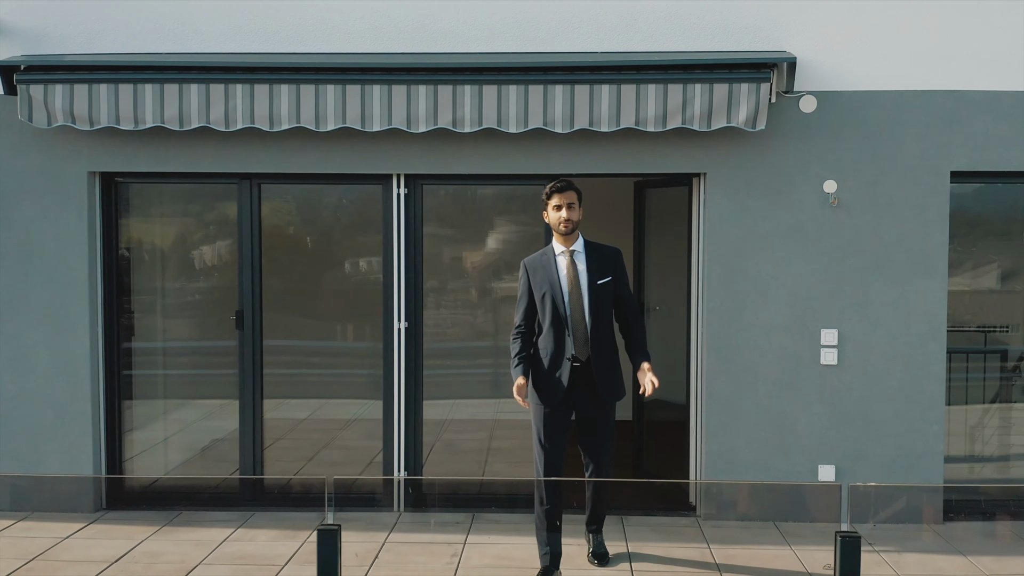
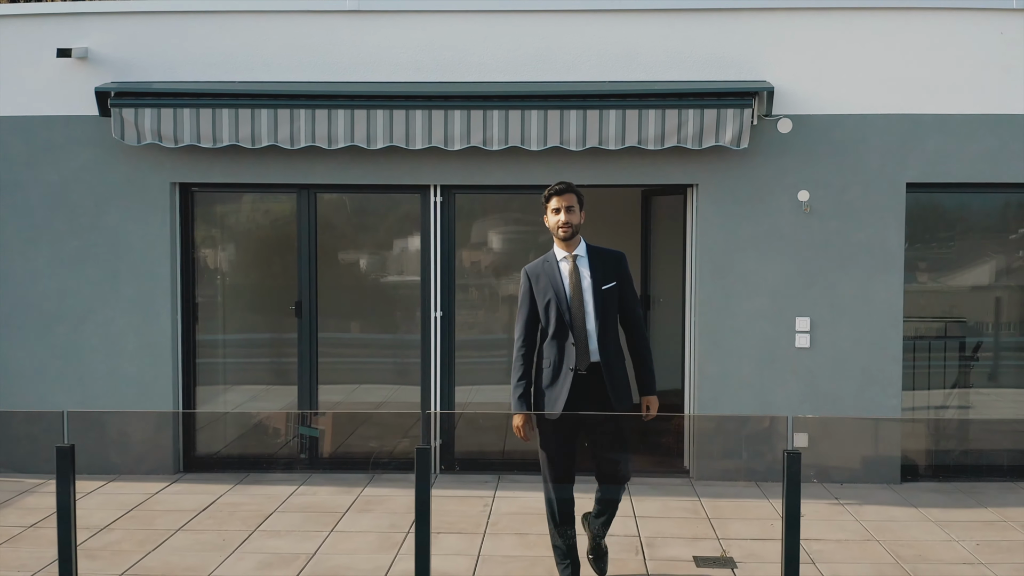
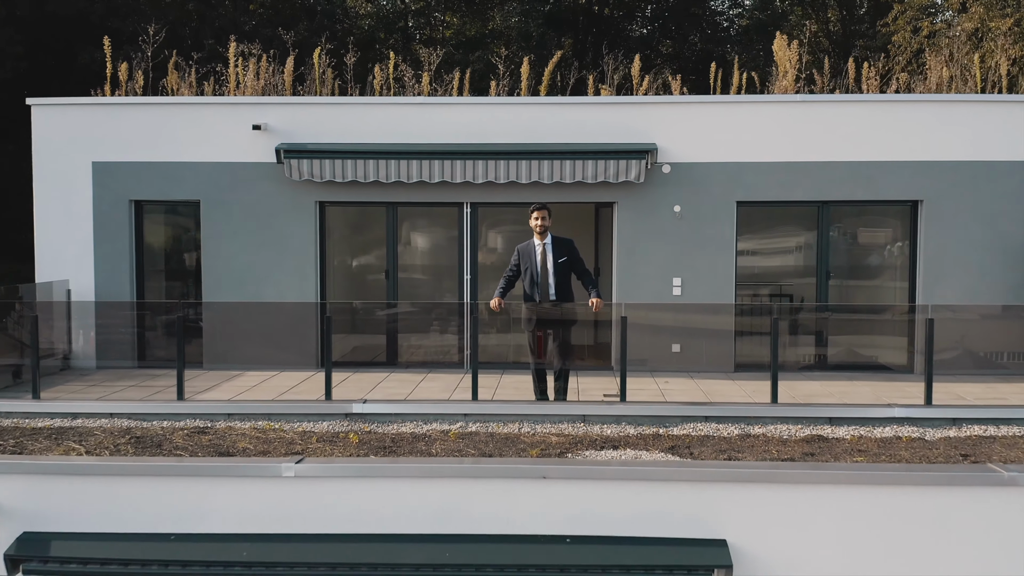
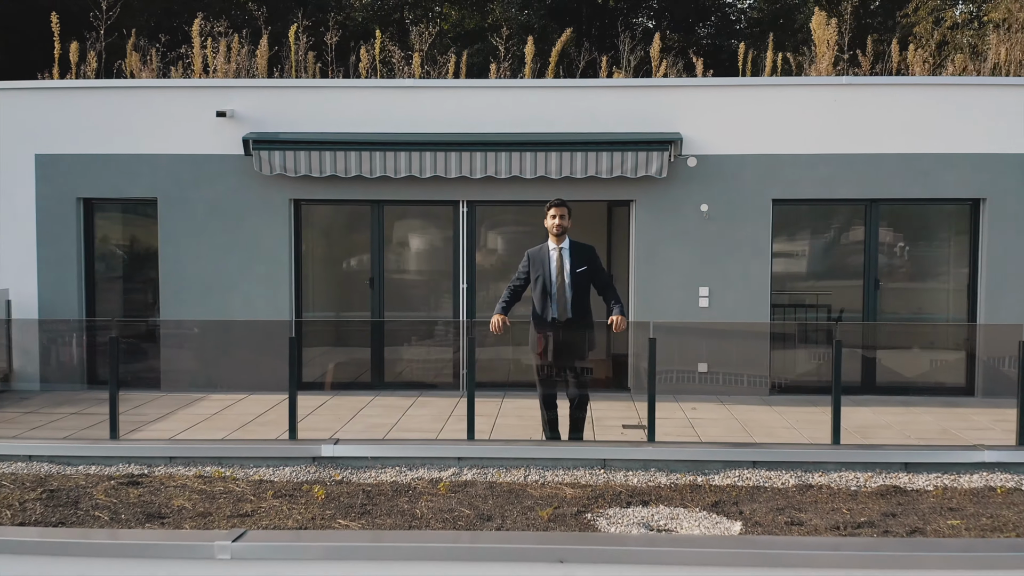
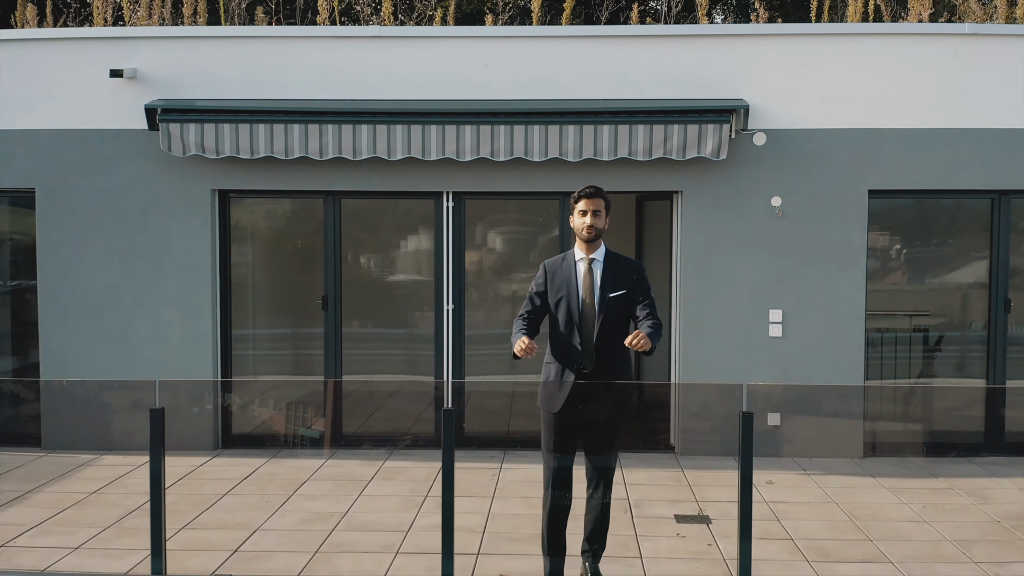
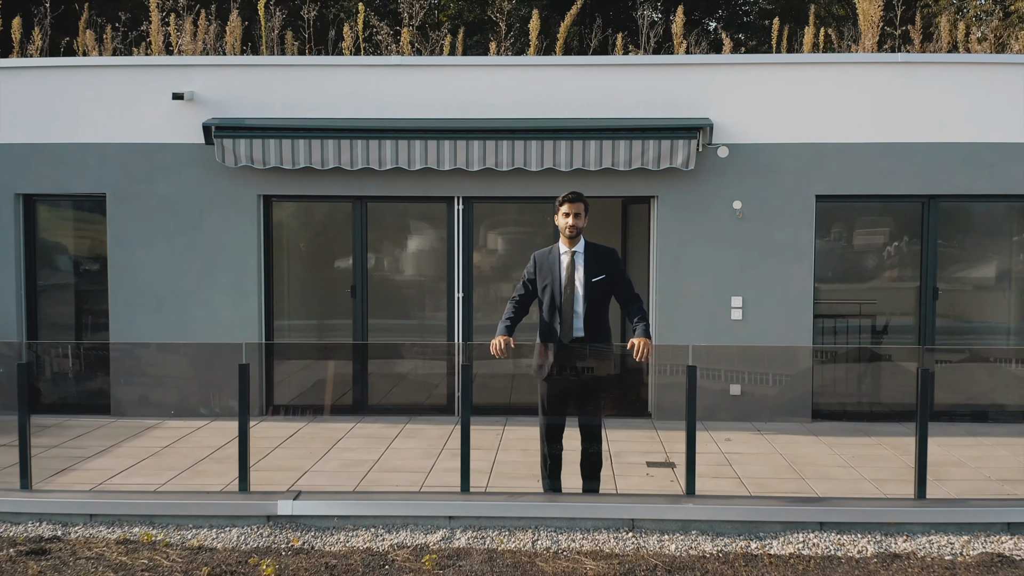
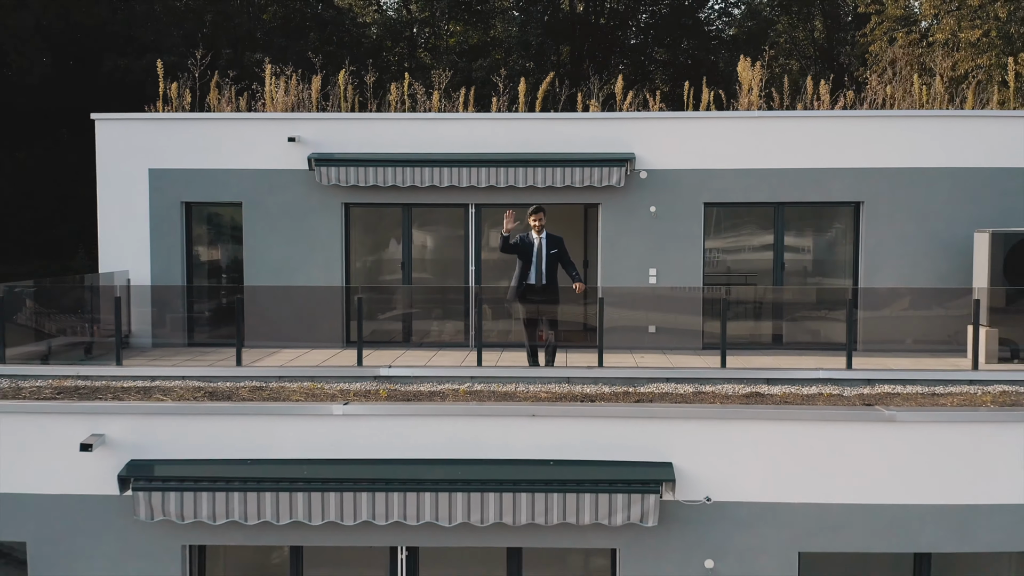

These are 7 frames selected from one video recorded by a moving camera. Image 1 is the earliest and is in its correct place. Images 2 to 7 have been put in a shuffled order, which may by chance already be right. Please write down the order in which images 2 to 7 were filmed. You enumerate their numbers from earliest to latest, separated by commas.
2, 5, 6, 4, 3, 7
